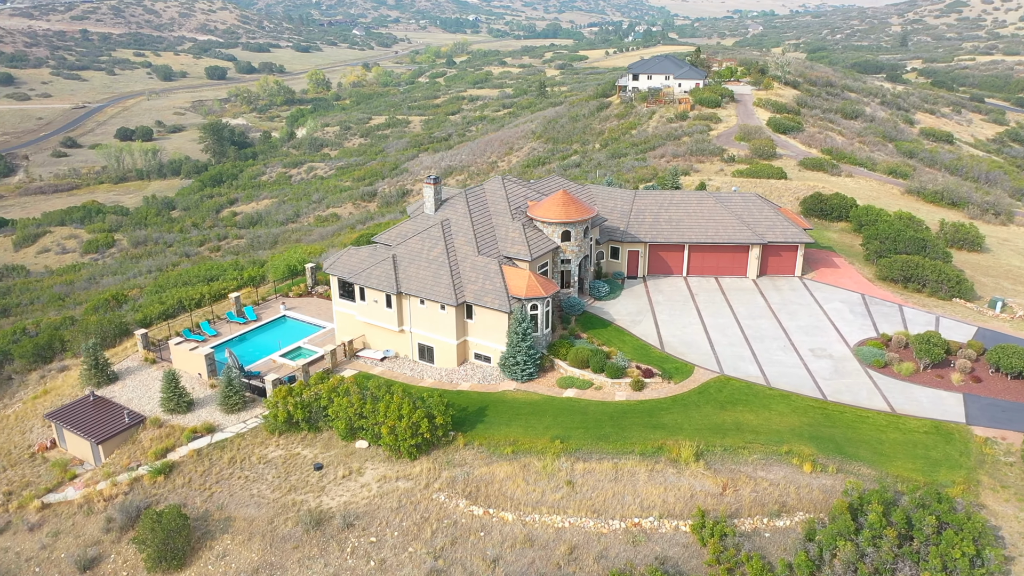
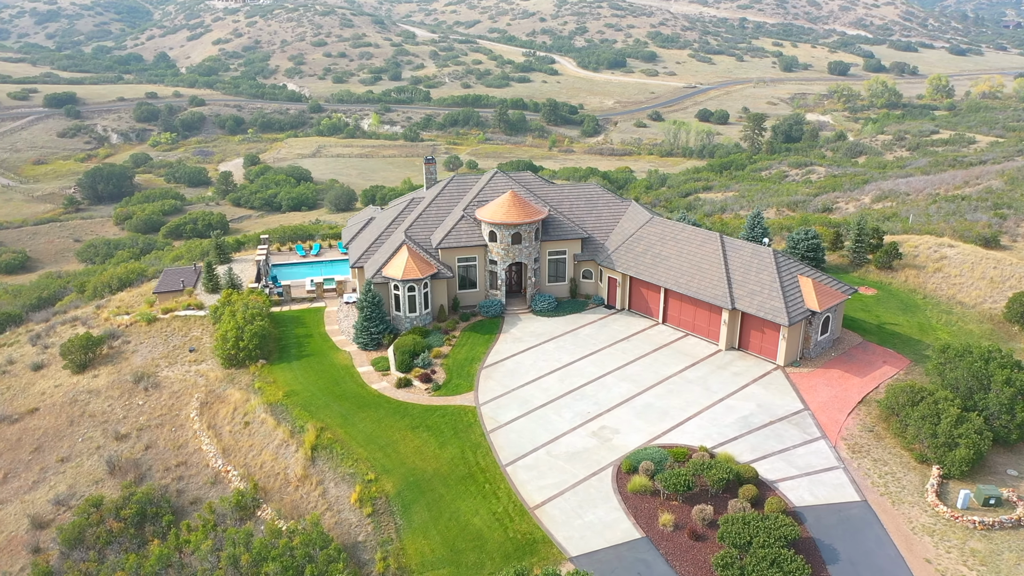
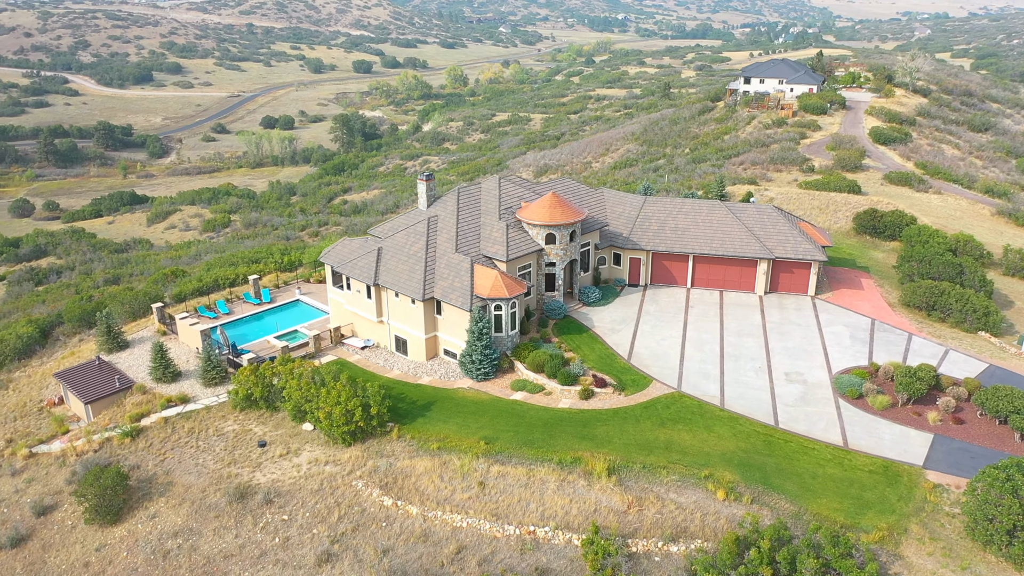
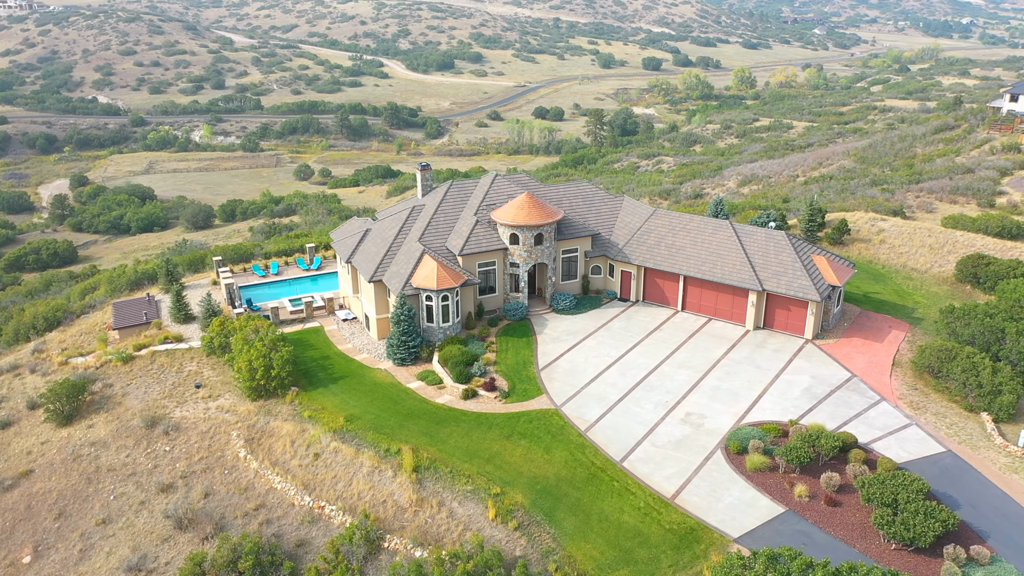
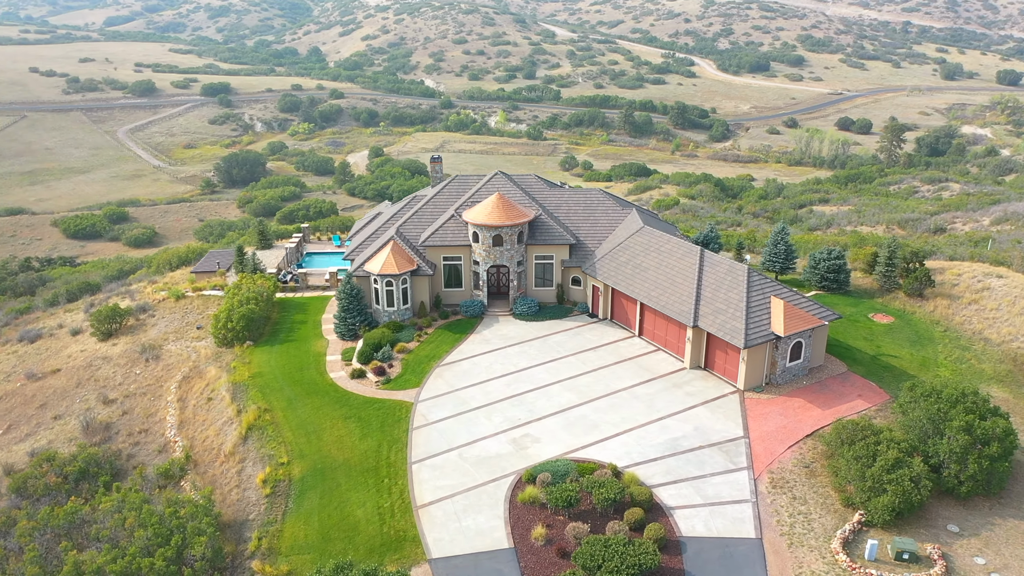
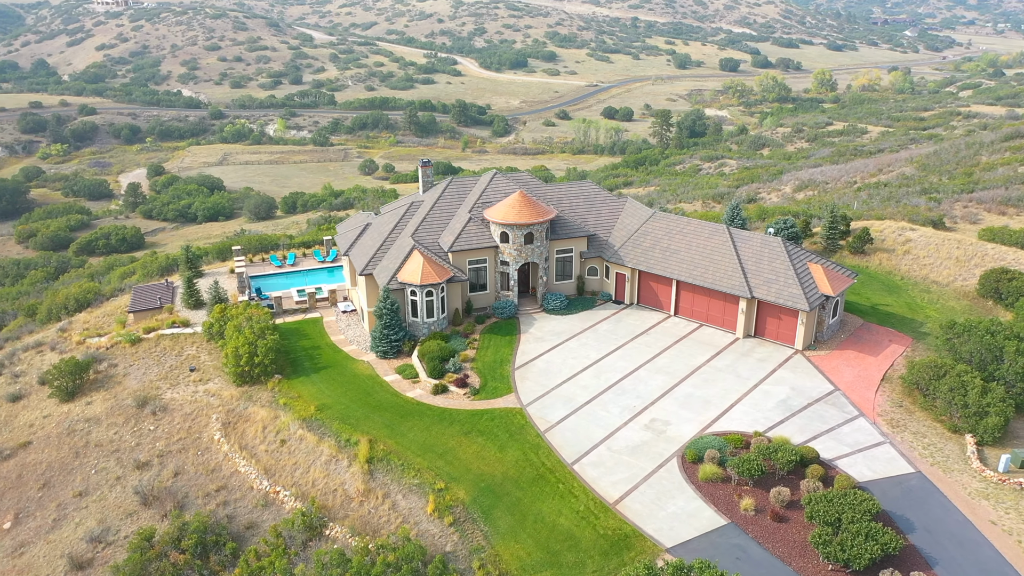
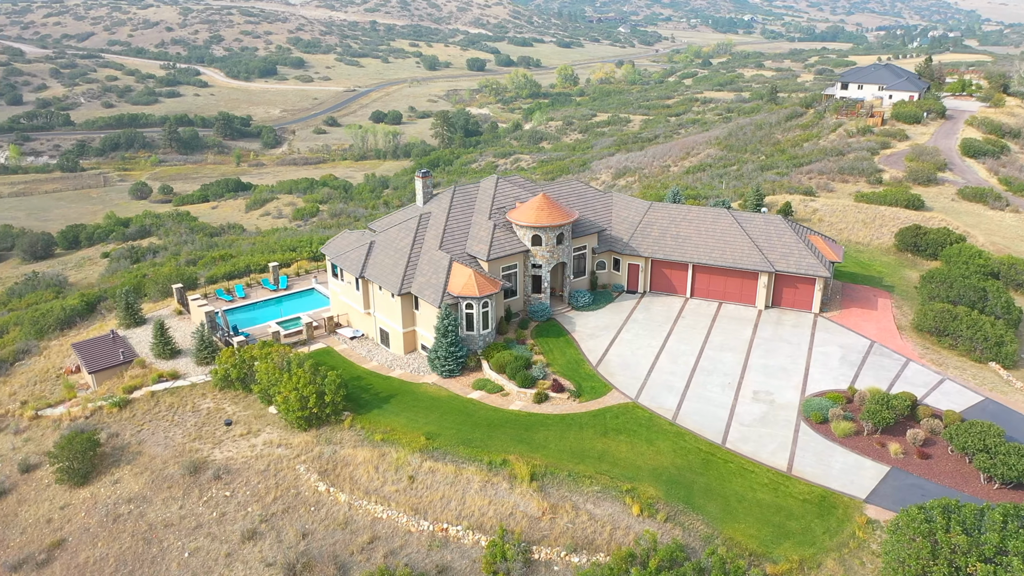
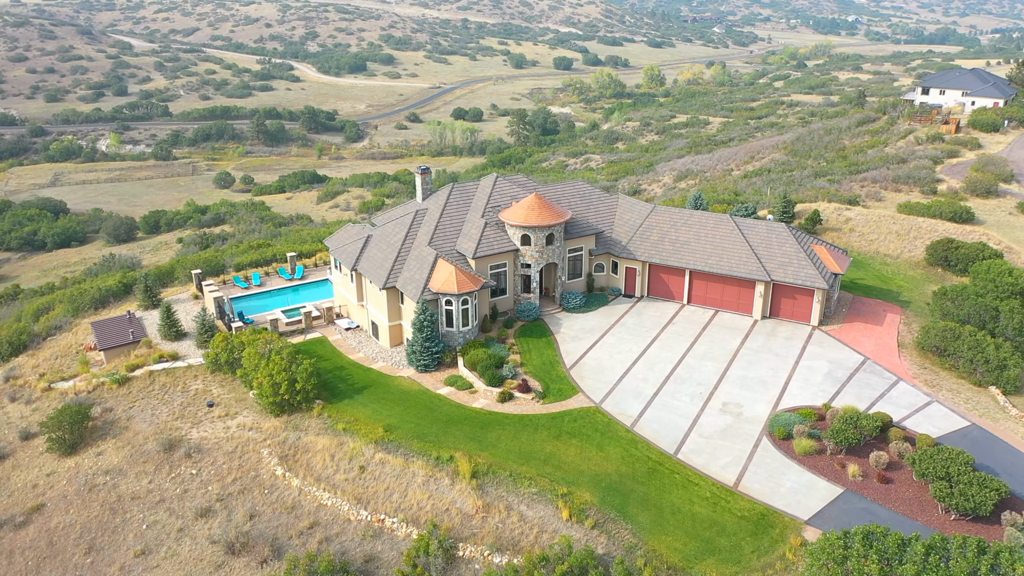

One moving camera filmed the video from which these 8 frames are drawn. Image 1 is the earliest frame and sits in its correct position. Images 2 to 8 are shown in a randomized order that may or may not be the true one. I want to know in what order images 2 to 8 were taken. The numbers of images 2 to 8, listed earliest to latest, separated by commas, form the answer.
3, 7, 8, 4, 6, 2, 5
